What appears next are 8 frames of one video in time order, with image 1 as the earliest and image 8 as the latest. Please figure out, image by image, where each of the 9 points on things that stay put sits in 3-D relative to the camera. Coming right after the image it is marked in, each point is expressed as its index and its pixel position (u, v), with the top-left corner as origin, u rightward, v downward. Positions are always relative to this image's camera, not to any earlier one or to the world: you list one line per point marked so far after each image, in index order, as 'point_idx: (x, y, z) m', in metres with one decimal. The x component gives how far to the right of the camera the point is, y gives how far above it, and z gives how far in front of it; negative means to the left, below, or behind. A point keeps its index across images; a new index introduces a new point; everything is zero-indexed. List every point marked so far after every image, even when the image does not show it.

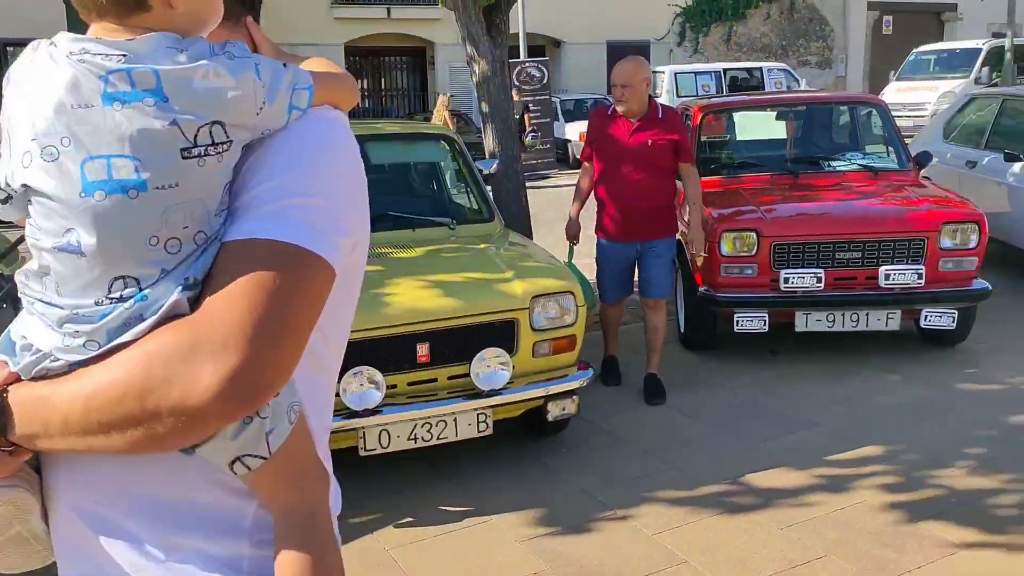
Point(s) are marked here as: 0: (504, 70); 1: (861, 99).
0: (-0.1, +1.7, +6.9) m
1: (+2.5, +1.4, +6.5) m
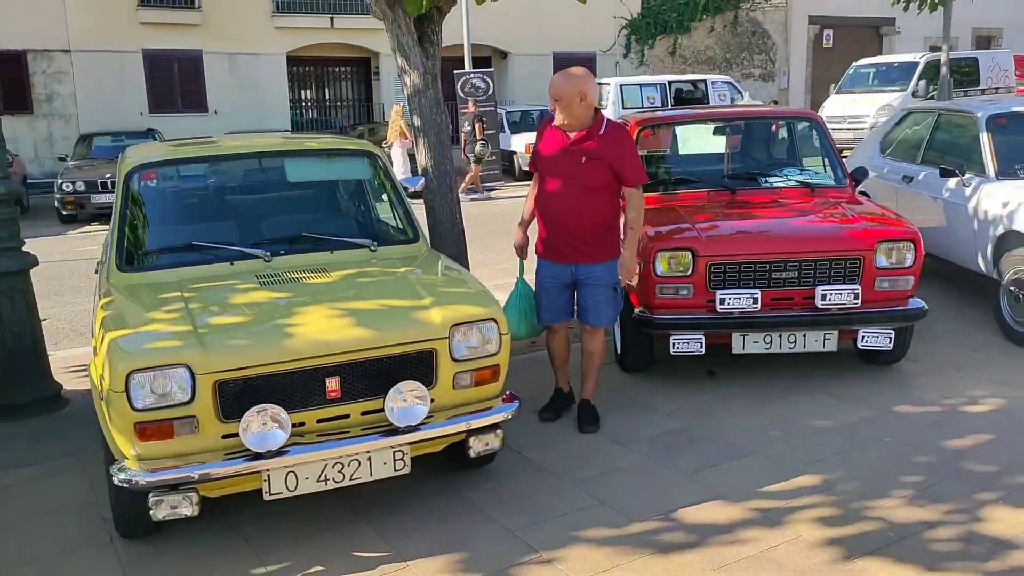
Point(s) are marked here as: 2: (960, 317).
0: (-0.6, +1.5, +6.7) m
1: (+2.0, +1.2, +6.4) m
2: (+3.3, -0.2, +6.6) m
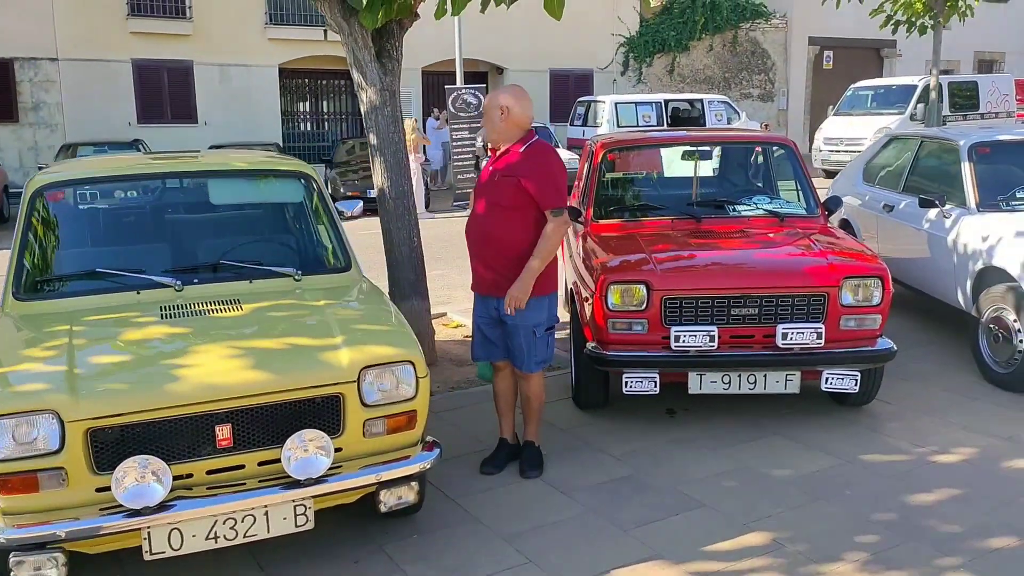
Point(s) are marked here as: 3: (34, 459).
0: (-0.8, +1.3, +6.4) m
1: (+1.8, +1.0, +6.1) m
2: (+3.0, -0.5, +6.3) m
3: (-1.5, -0.5, +2.9) m
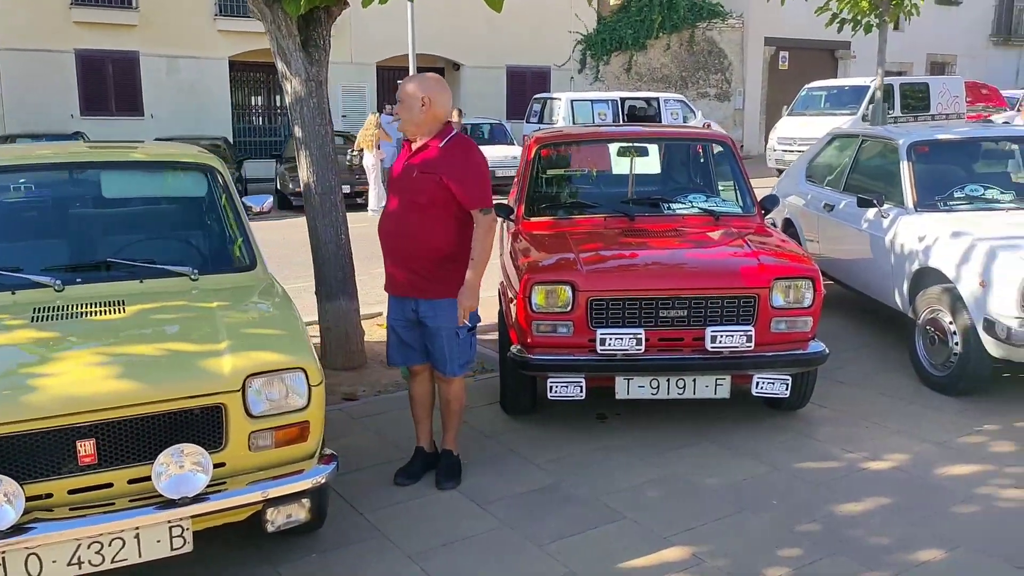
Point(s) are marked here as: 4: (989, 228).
0: (-1.3, +1.4, +6.1) m
1: (+1.3, +1.0, +6.0) m
2: (+2.5, -0.5, +6.2) m
3: (-1.9, -0.5, +2.6) m
4: (+2.8, +0.4, +5.4) m
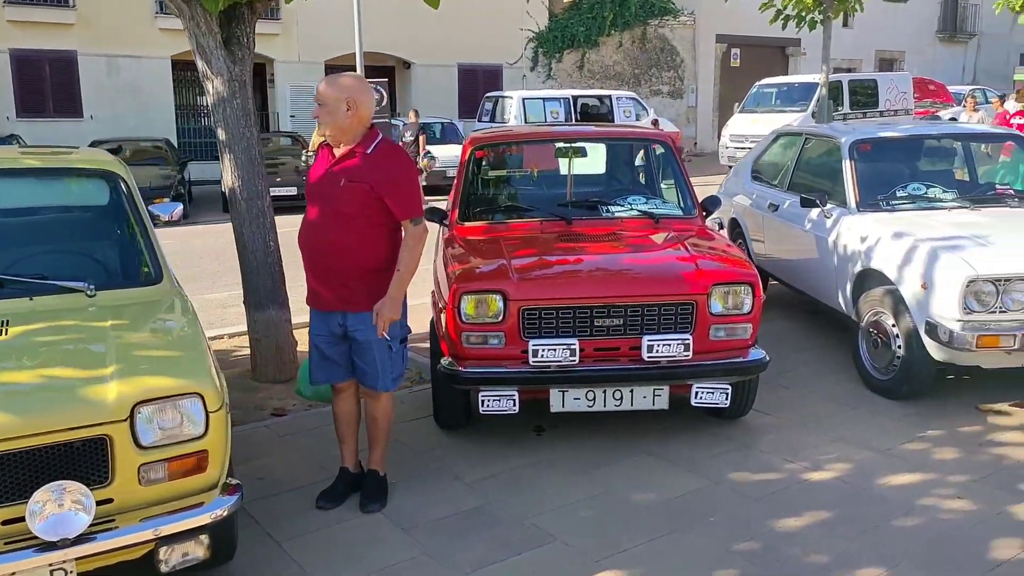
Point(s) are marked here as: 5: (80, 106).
0: (-1.7, +1.3, +5.9) m
1: (+0.9, +1.0, +5.8) m
2: (+2.1, -0.5, +6.1) m
3: (-2.1, -0.6, +2.3) m
4: (+2.5, +0.3, +5.3) m
5: (-9.3, +3.9, +19.4) m
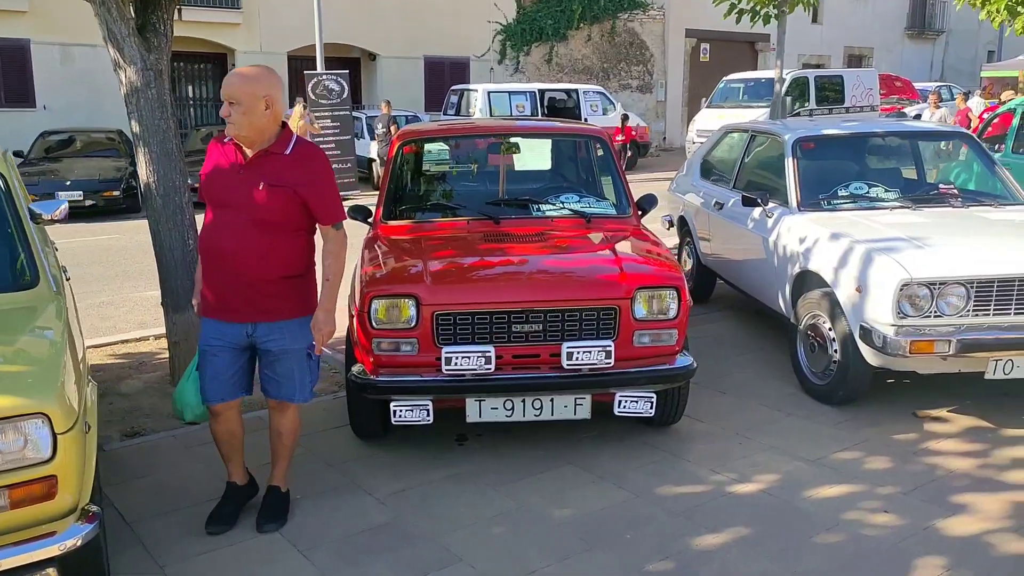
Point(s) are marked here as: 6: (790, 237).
0: (-2.2, +1.3, +5.6) m
1: (+0.4, +1.0, +5.6) m
2: (+1.7, -0.5, +6.0) m
3: (-2.4, -0.7, +2.0) m
4: (+2.0, +0.3, +5.1) m
5: (-10.1, +4.0, +18.9) m
6: (+1.7, +0.3, +5.6) m
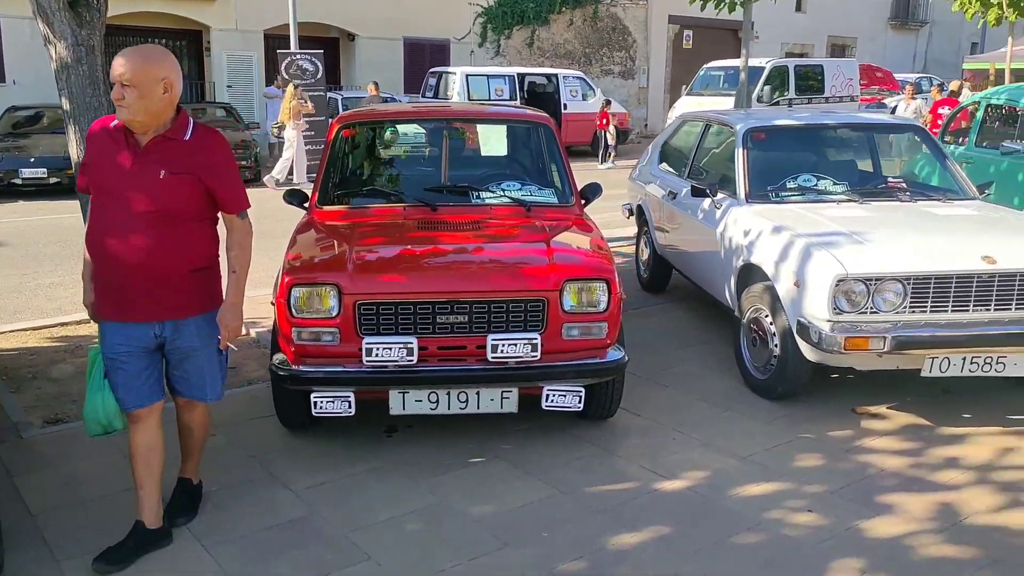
0: (-2.5, +1.4, +5.4) m
1: (+0.1, +1.0, +5.5) m
2: (+1.3, -0.5, +5.9) m
3: (-2.8, -0.6, +1.9) m
4: (+1.7, +0.4, +5.0) m
5: (-10.6, +4.5, +18.6) m
6: (+1.4, +0.4, +5.5) m
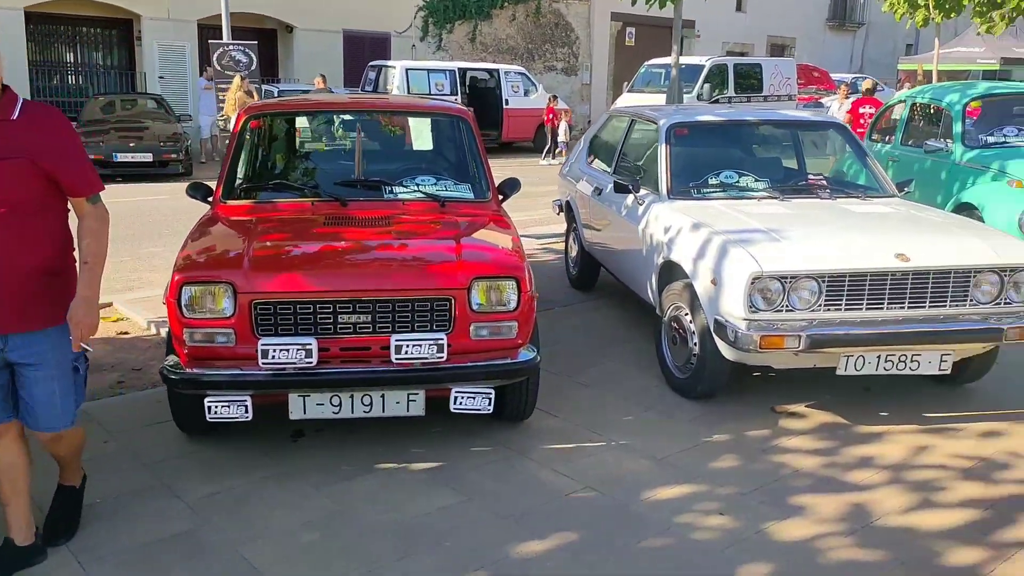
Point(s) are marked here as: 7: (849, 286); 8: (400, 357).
0: (-3.0, +1.4, +5.1) m
1: (-0.4, +1.1, +5.3) m
2: (+0.8, -0.4, +5.8) m
3: (-3.0, -0.6, +1.6) m
4: (+1.2, +0.4, +5.0) m
5: (-11.9, +4.6, +17.8) m
6: (+0.9, +0.4, +5.4) m
7: (+1.7, 0.0, +4.5) m
8: (-0.5, -0.3, +3.9) m
